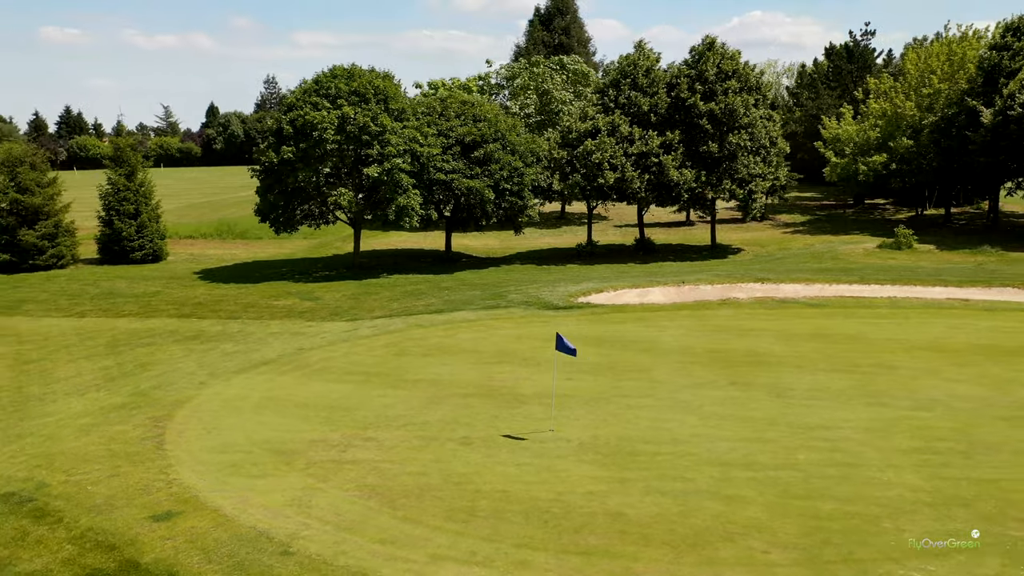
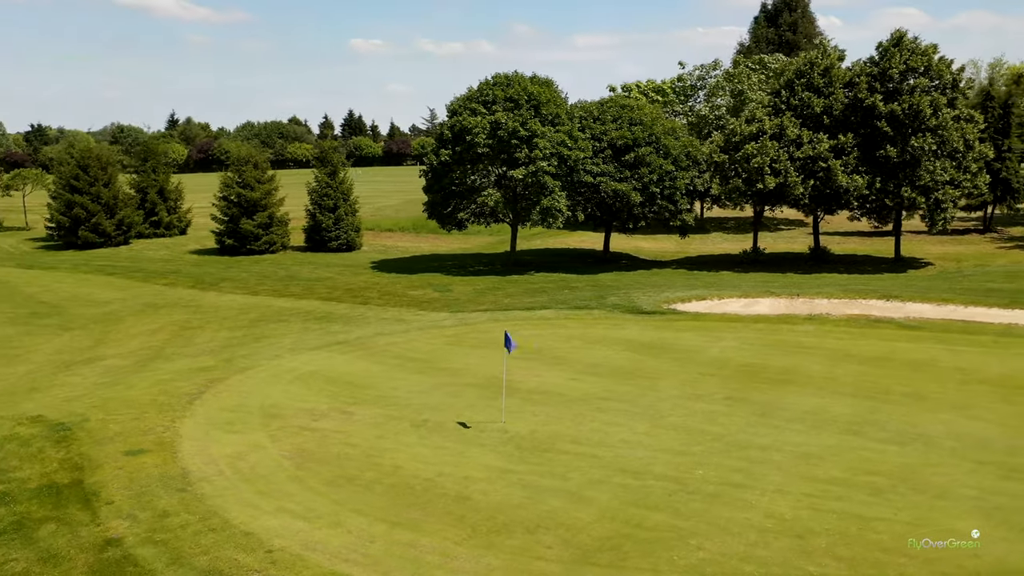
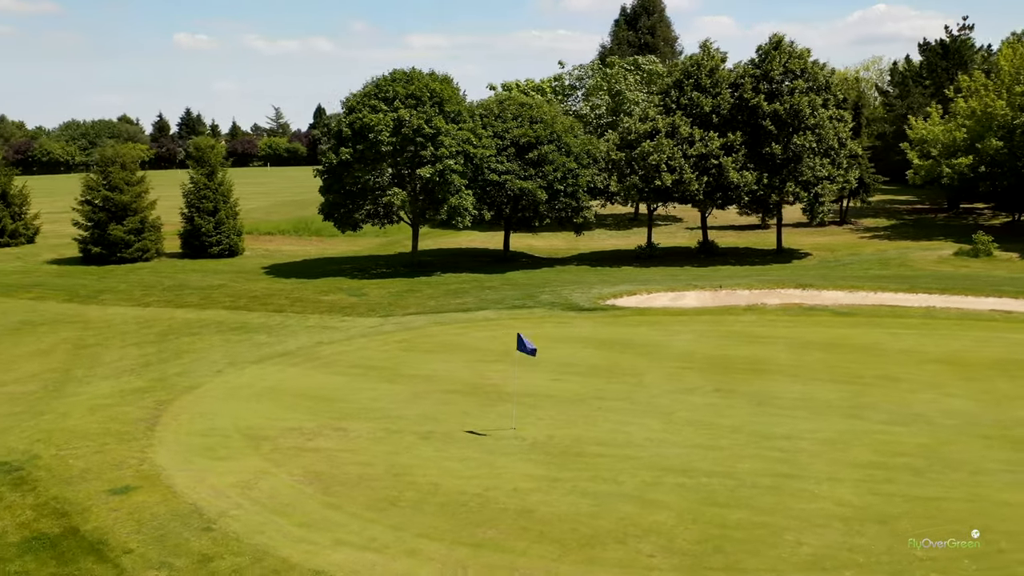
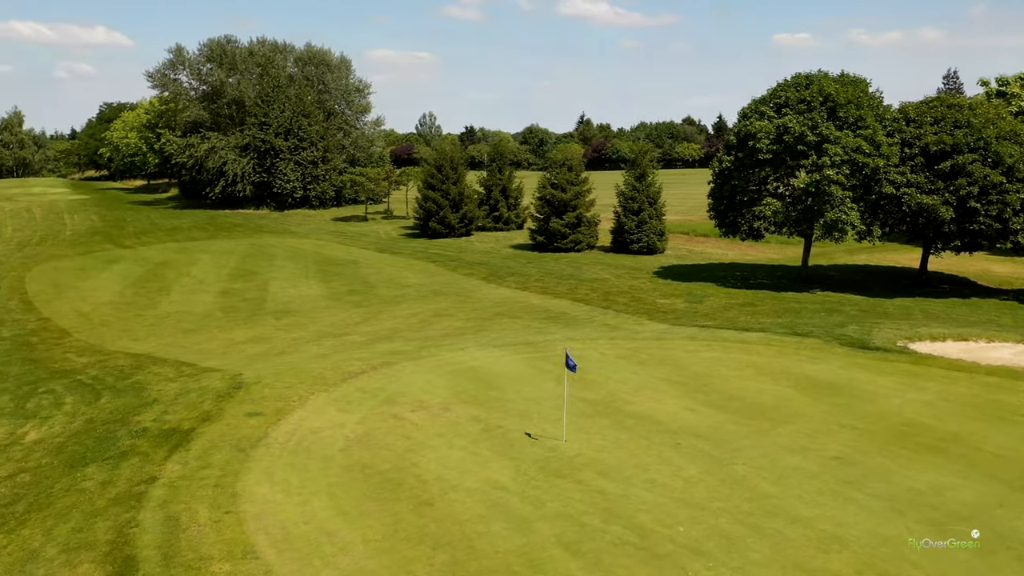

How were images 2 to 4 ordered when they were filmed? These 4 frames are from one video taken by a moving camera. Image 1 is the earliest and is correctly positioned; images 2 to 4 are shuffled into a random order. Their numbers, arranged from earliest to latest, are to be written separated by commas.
3, 2, 4
